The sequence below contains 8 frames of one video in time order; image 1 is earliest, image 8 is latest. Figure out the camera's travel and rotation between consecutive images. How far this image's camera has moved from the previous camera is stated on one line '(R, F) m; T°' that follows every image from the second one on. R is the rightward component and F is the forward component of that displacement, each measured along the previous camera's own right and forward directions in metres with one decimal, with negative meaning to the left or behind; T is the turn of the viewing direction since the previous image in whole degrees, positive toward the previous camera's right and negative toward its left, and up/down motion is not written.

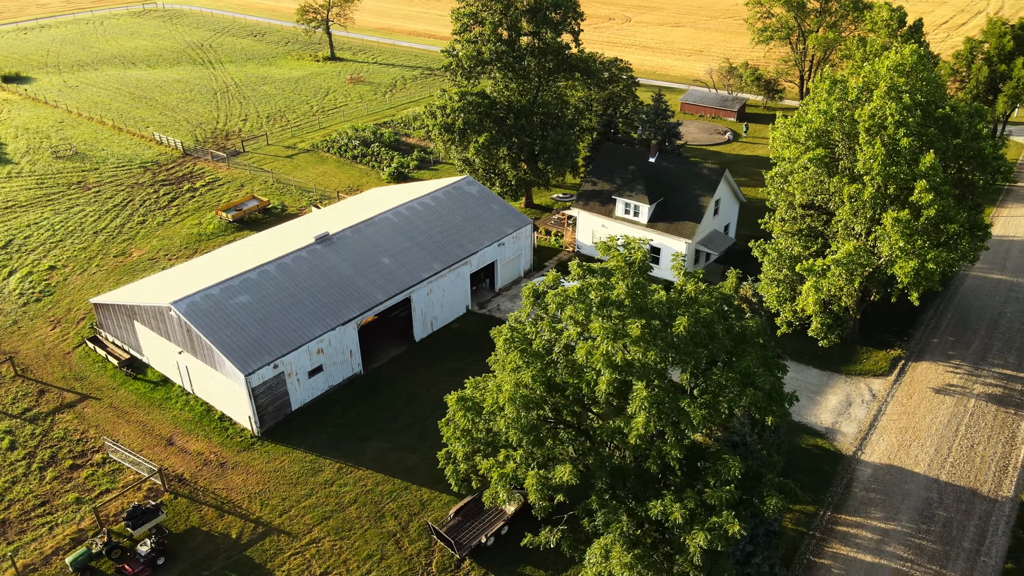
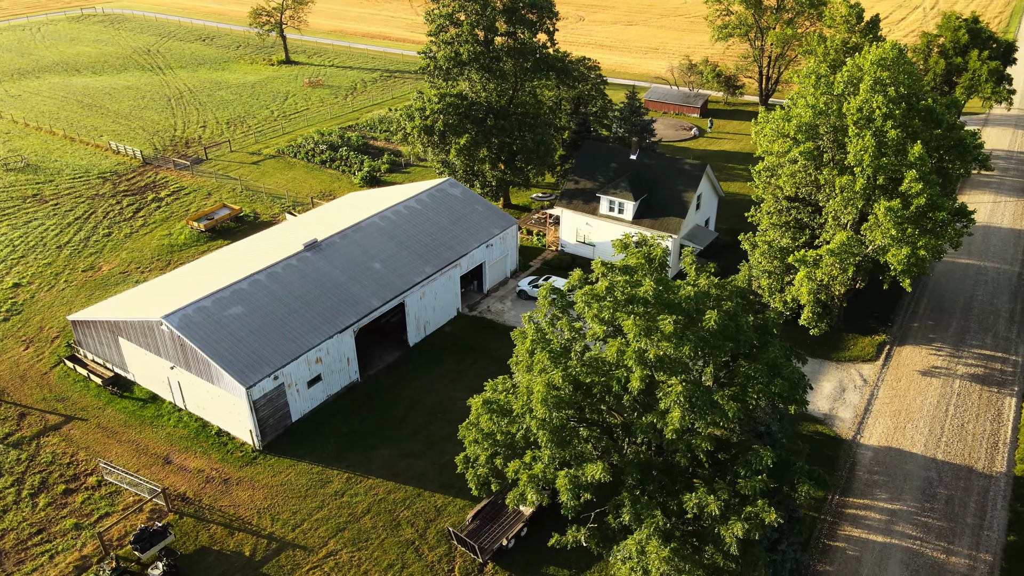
(-1.8, +0.1) m; +4°
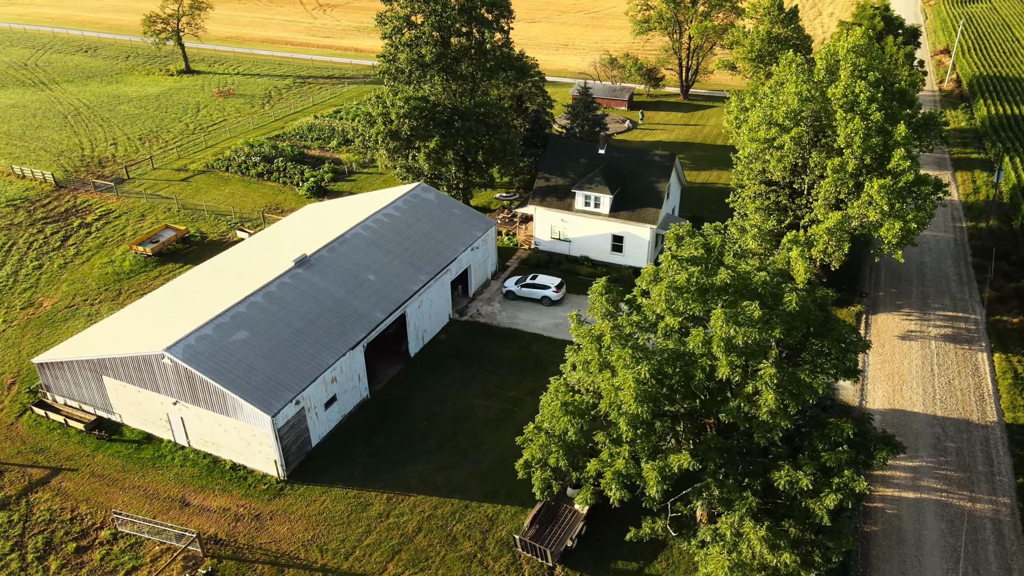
(-4.4, +0.5) m; +8°
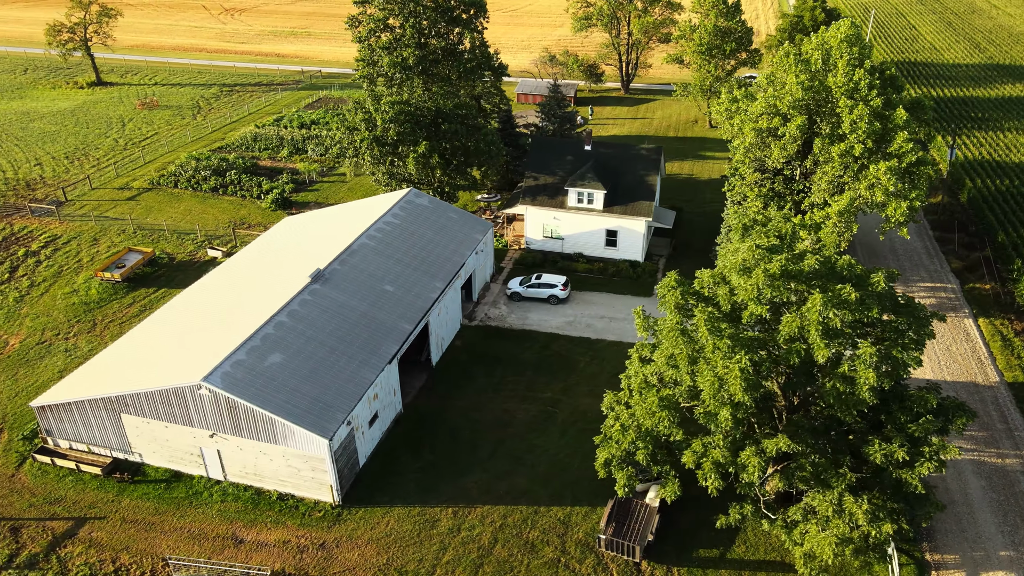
(-4.6, +0.5) m; +7°
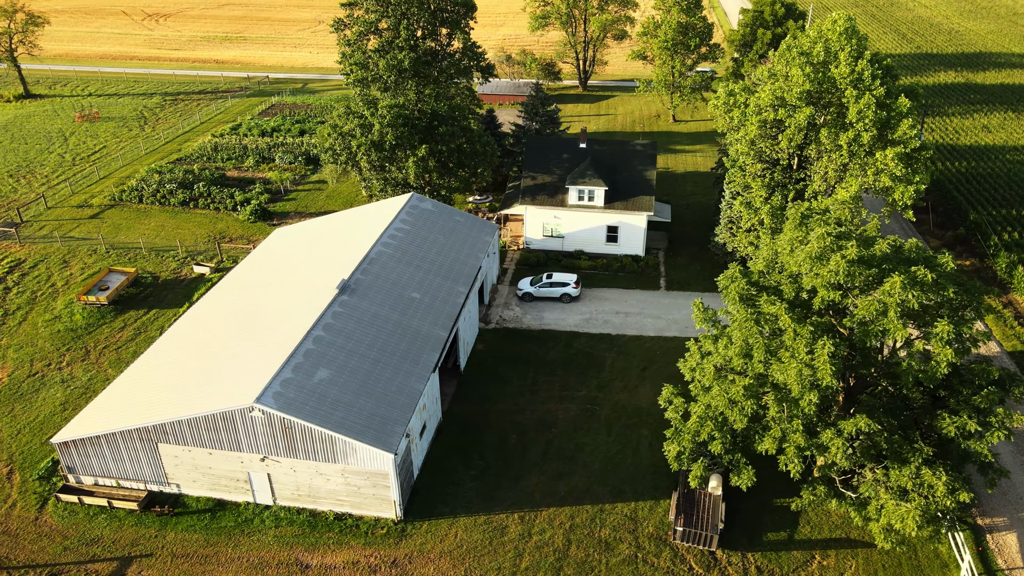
(-3.9, +0.4) m; +6°
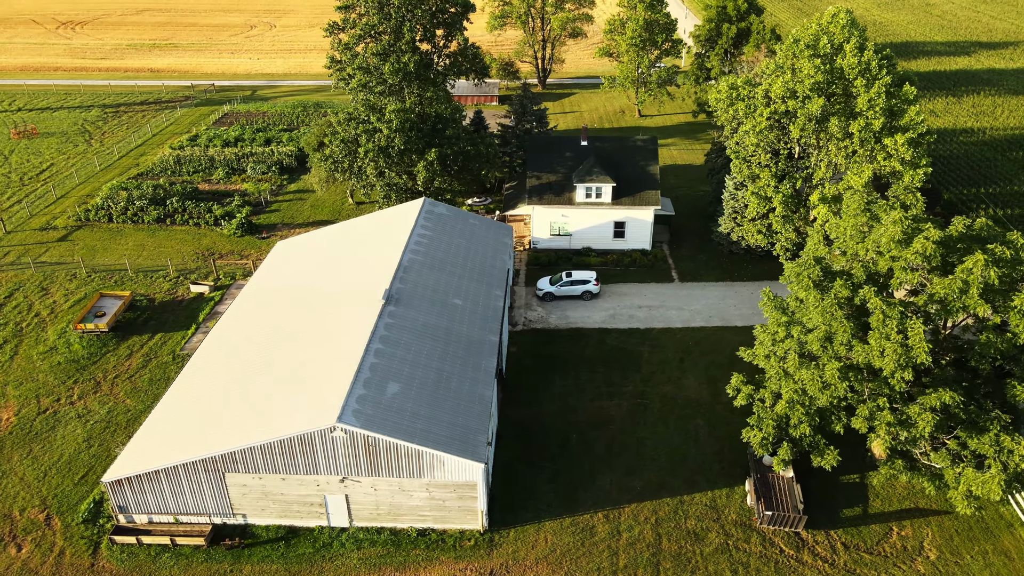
(-4.6, +0.4) m; +6°
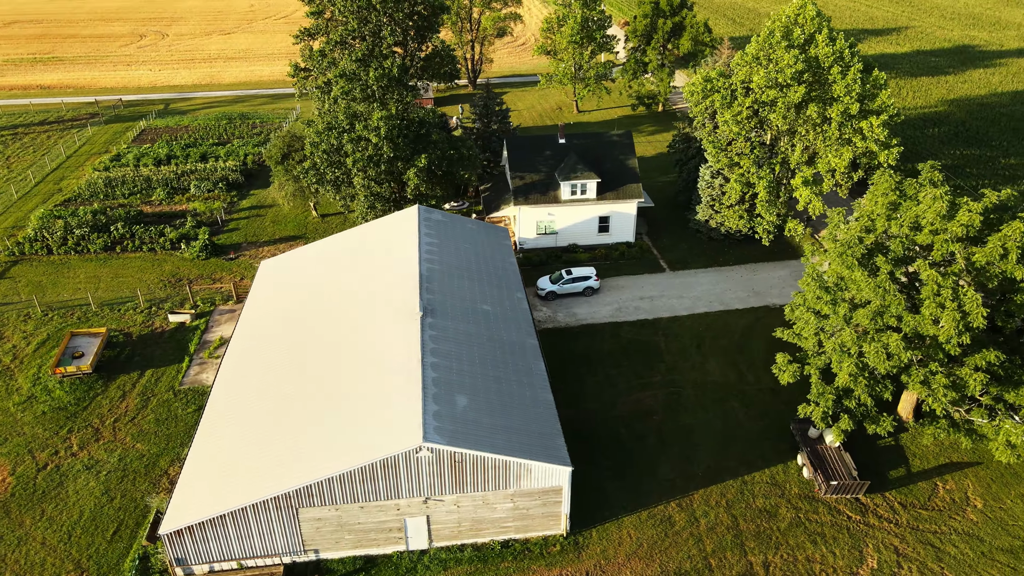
(-5.1, +0.6) m; +8°
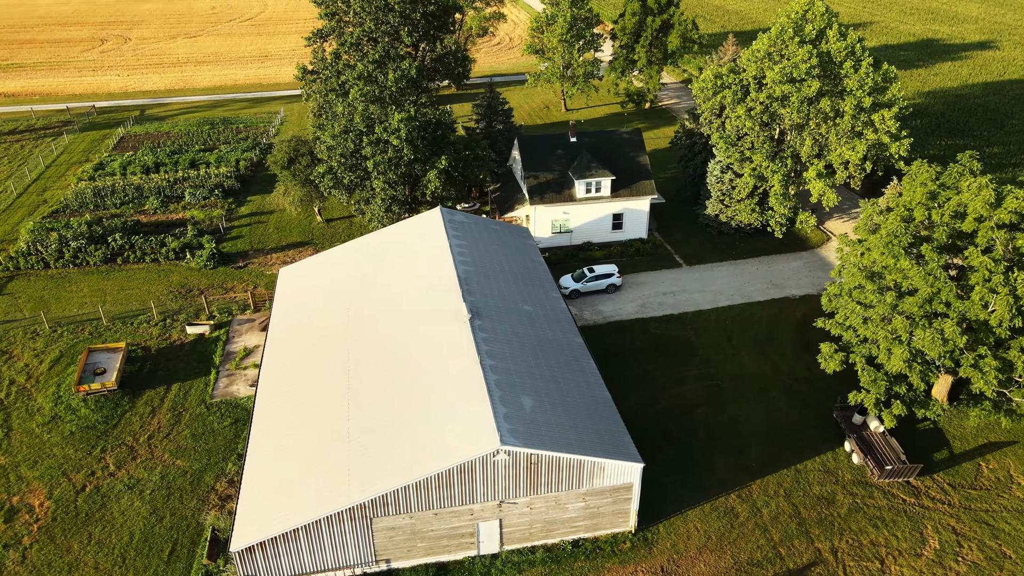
(-3.1, +0.2) m; +3°
